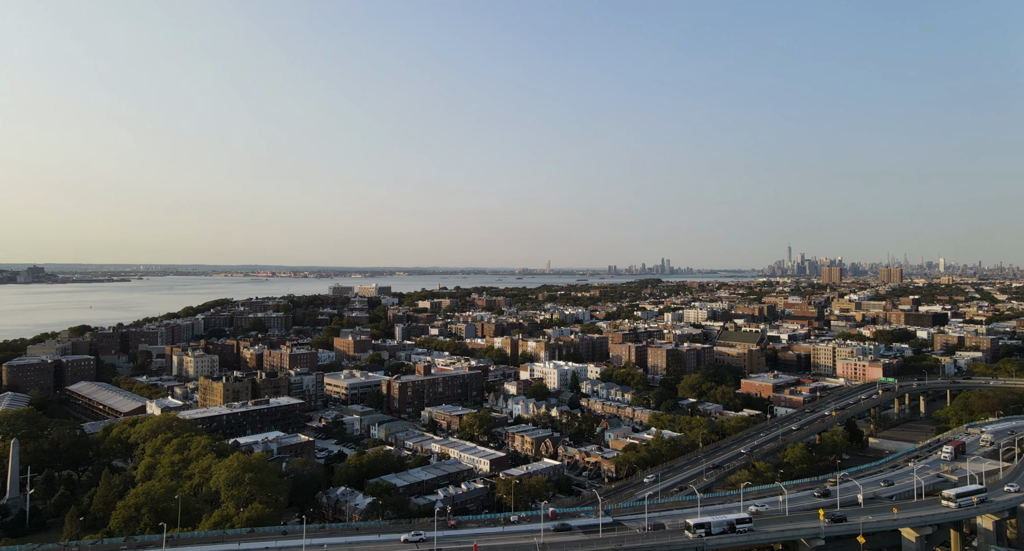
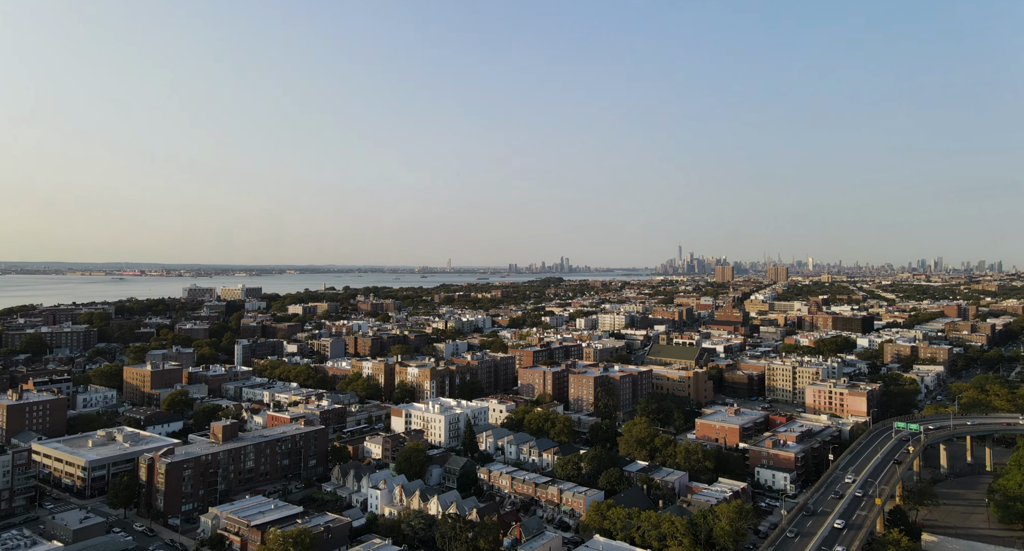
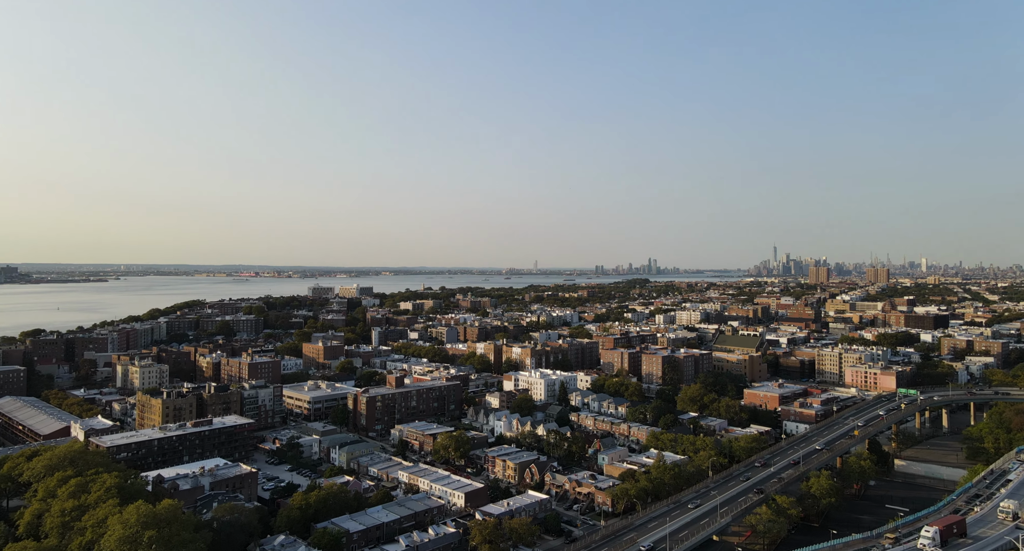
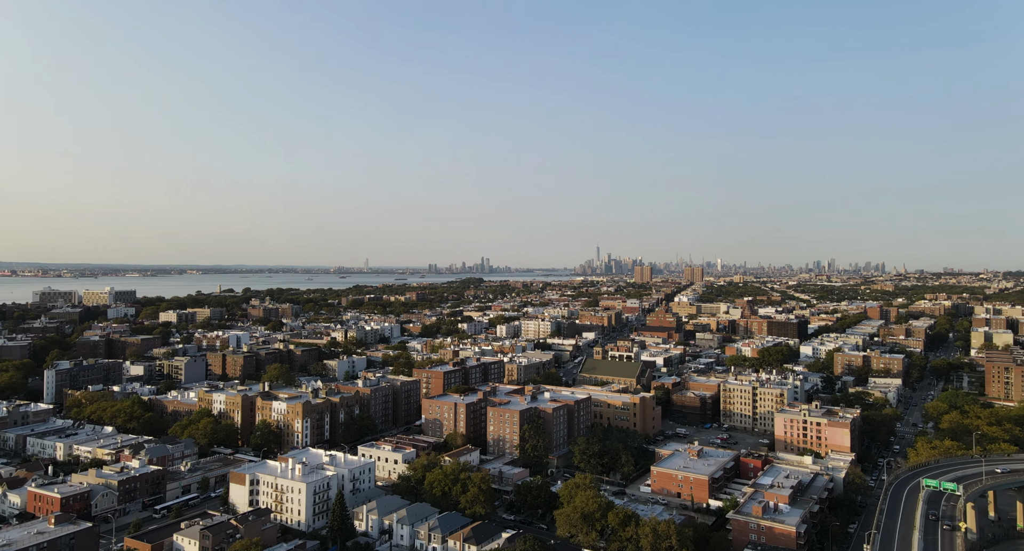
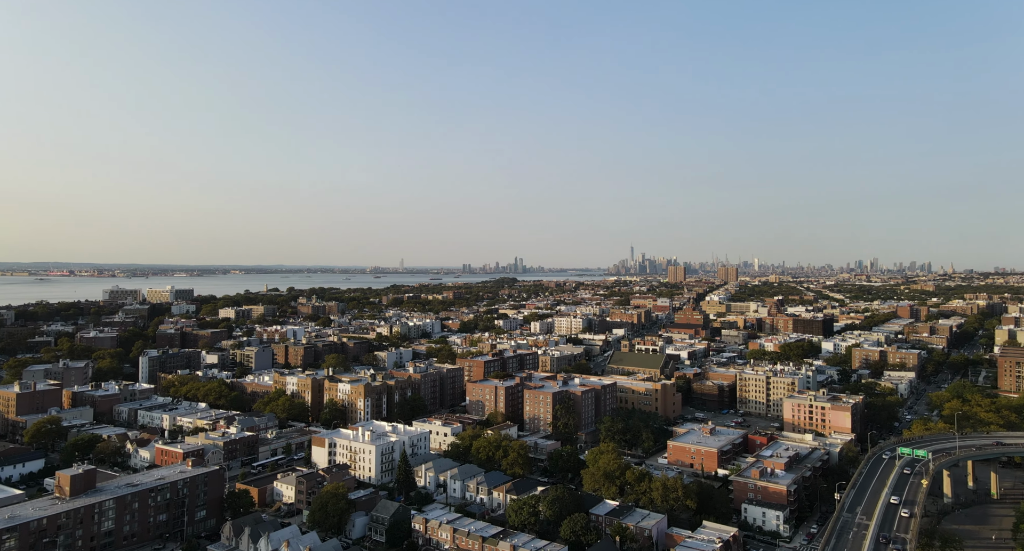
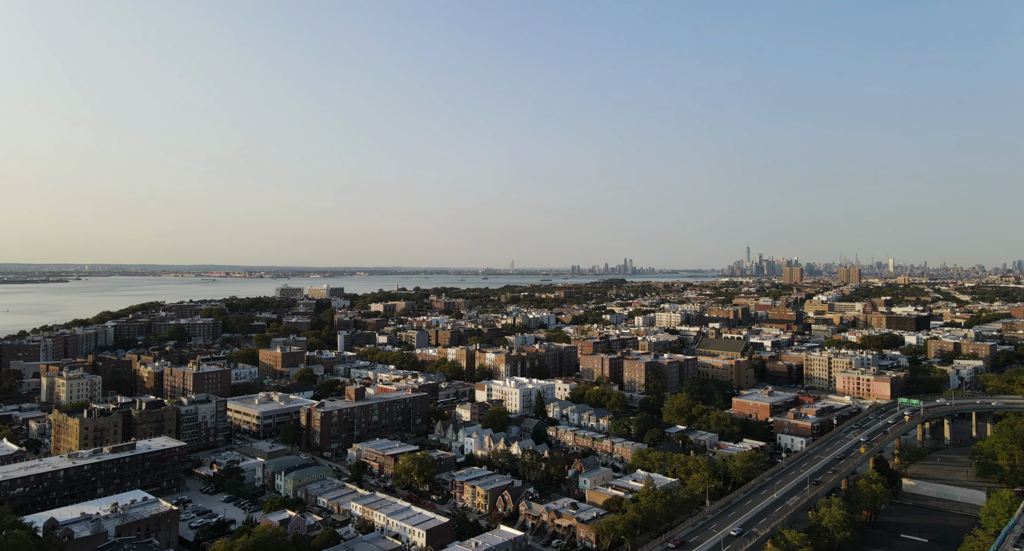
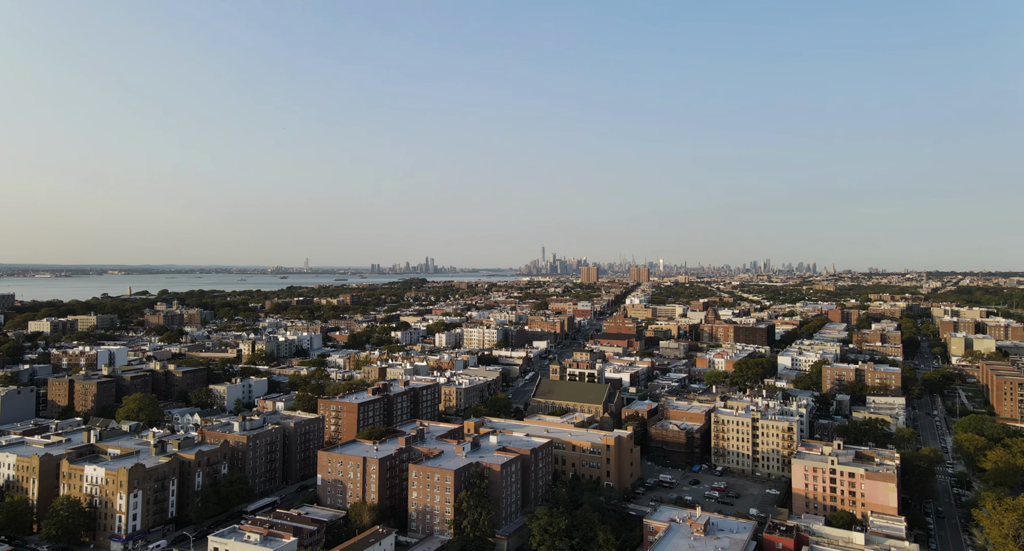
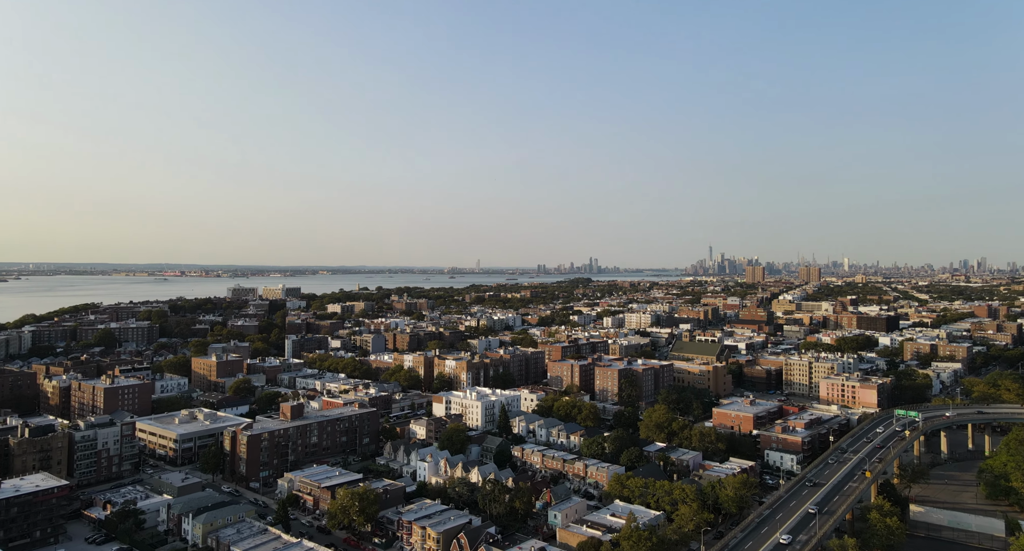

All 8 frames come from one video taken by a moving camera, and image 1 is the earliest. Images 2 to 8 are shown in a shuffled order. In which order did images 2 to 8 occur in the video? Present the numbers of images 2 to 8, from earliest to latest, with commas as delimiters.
3, 6, 8, 2, 5, 4, 7
